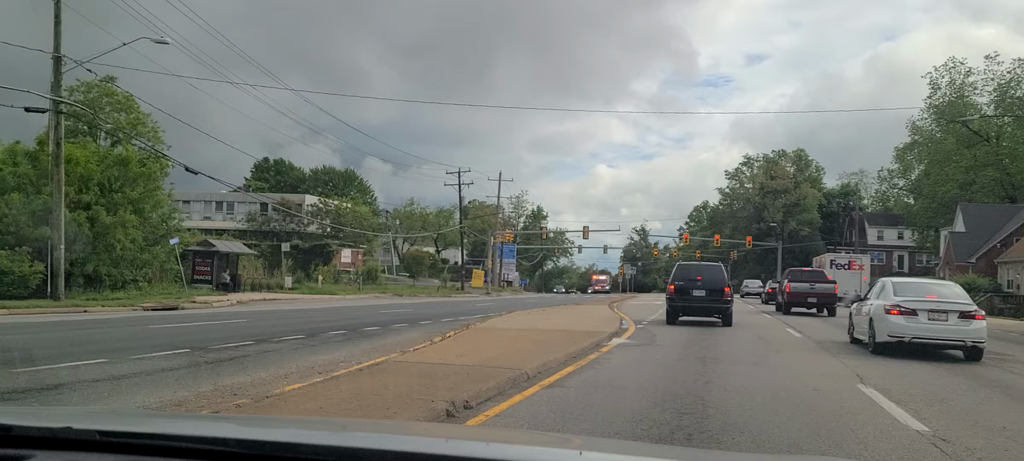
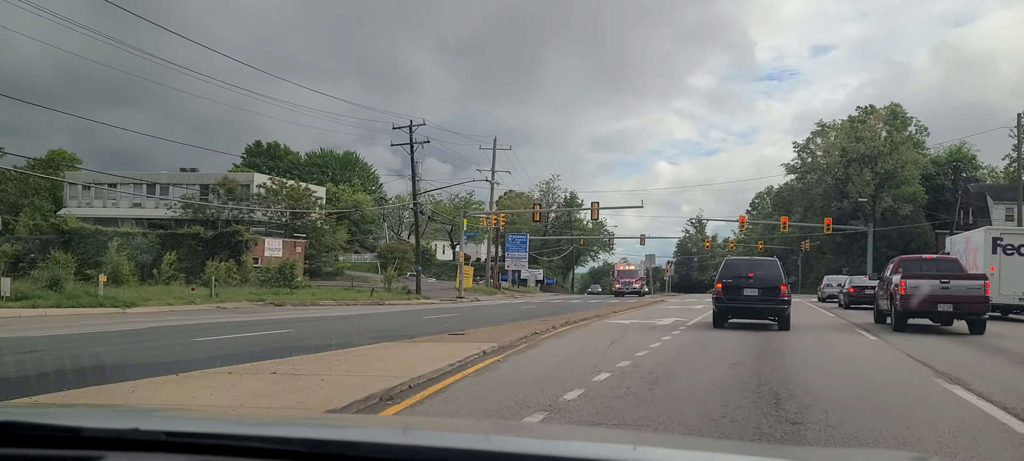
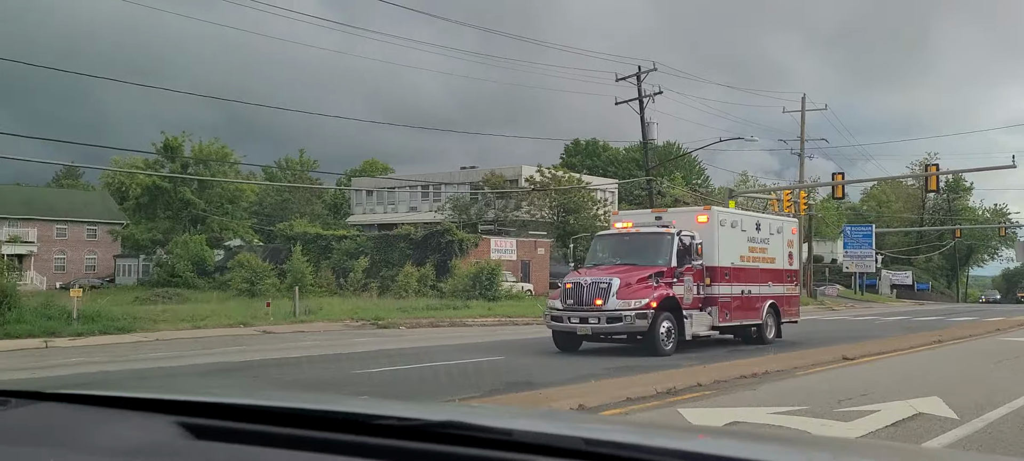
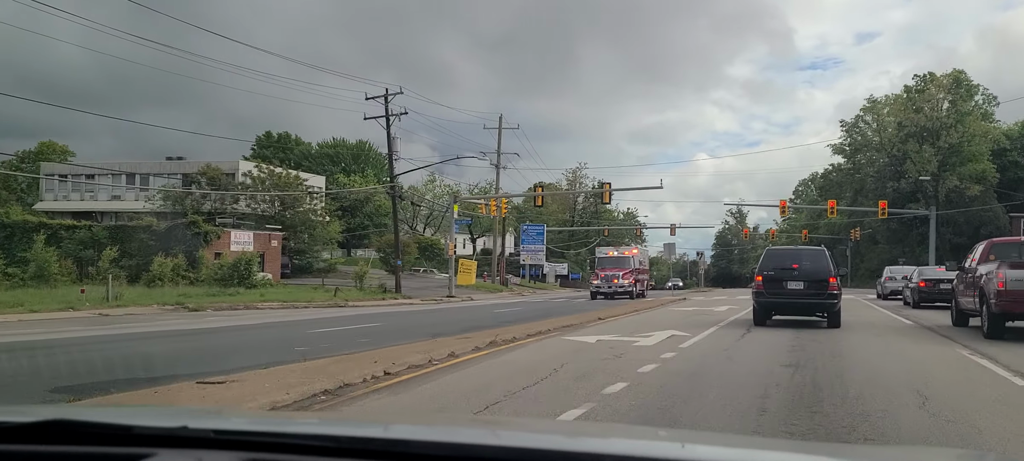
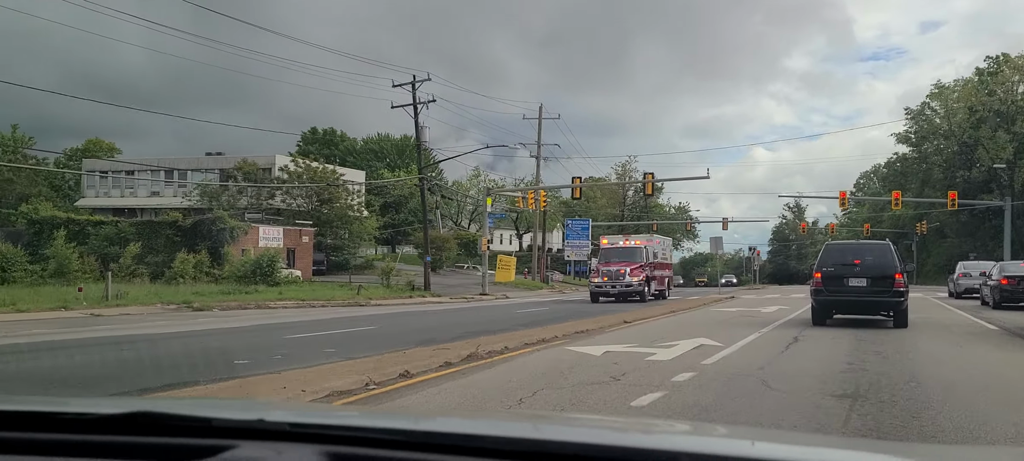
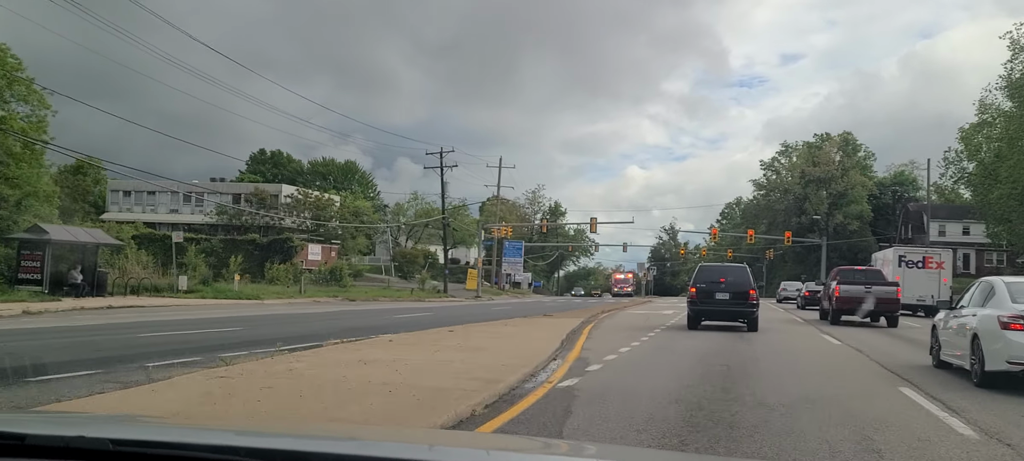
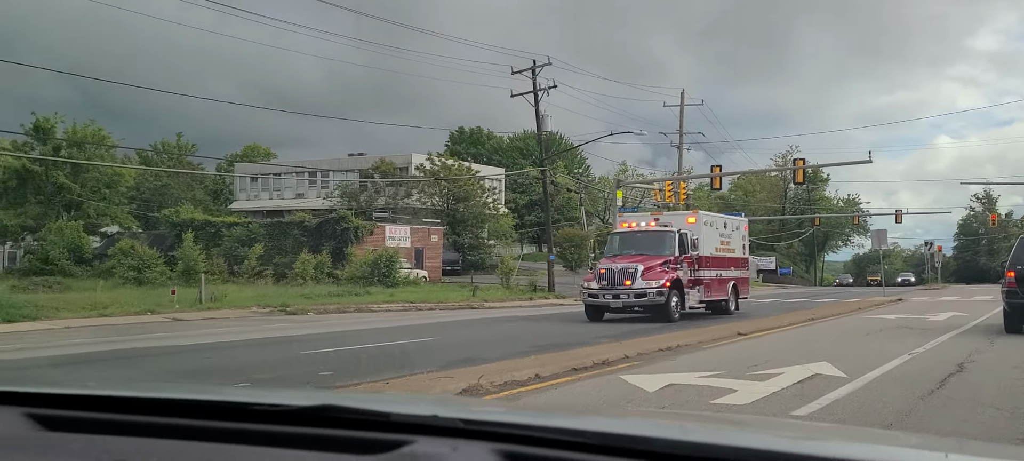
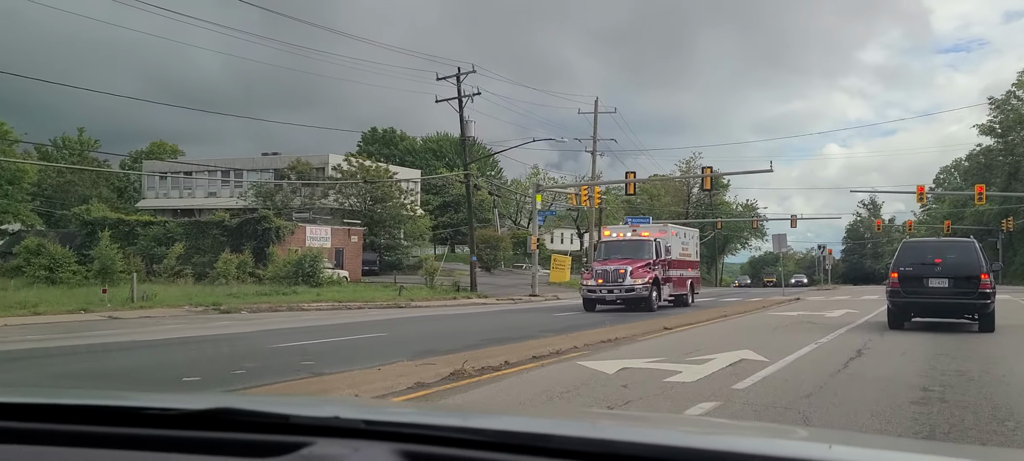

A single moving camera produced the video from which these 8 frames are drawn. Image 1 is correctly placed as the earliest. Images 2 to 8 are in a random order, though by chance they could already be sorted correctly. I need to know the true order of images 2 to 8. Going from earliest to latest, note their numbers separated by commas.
6, 2, 4, 5, 8, 7, 3
